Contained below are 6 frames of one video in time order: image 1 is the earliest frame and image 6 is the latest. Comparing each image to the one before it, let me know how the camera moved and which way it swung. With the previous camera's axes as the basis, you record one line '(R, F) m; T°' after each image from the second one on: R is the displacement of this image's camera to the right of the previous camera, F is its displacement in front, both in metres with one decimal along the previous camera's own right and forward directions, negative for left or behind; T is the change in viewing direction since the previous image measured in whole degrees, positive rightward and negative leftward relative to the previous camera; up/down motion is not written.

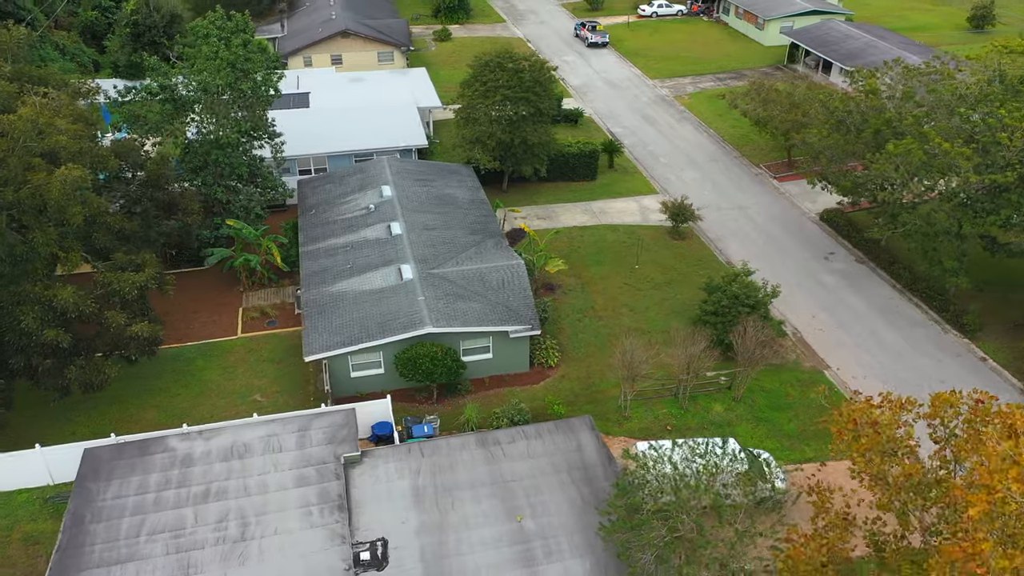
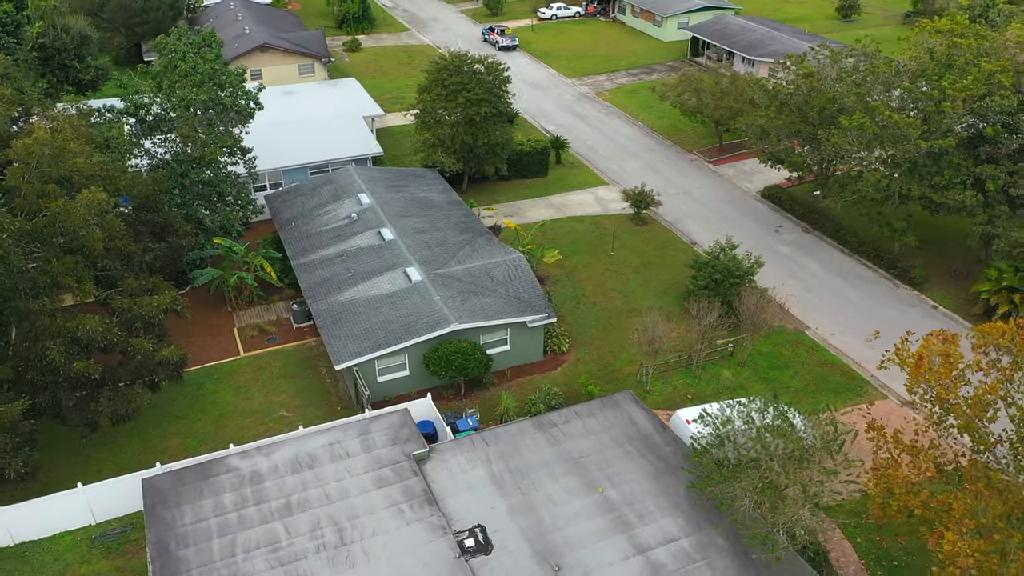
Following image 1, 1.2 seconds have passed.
(-3.8, -0.4) m; +9°
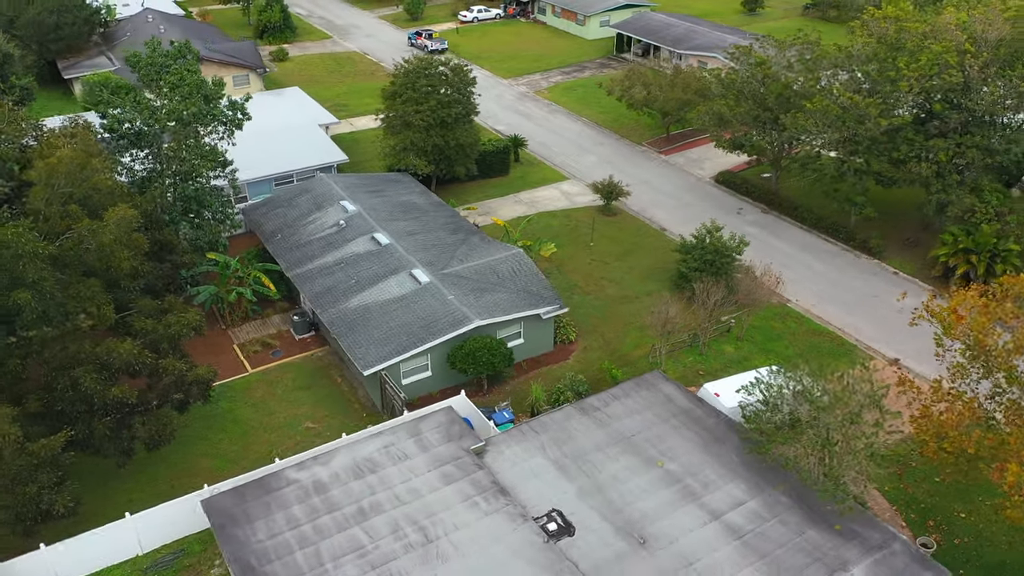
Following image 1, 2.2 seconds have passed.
(-3.2, -0.2) m; +7°
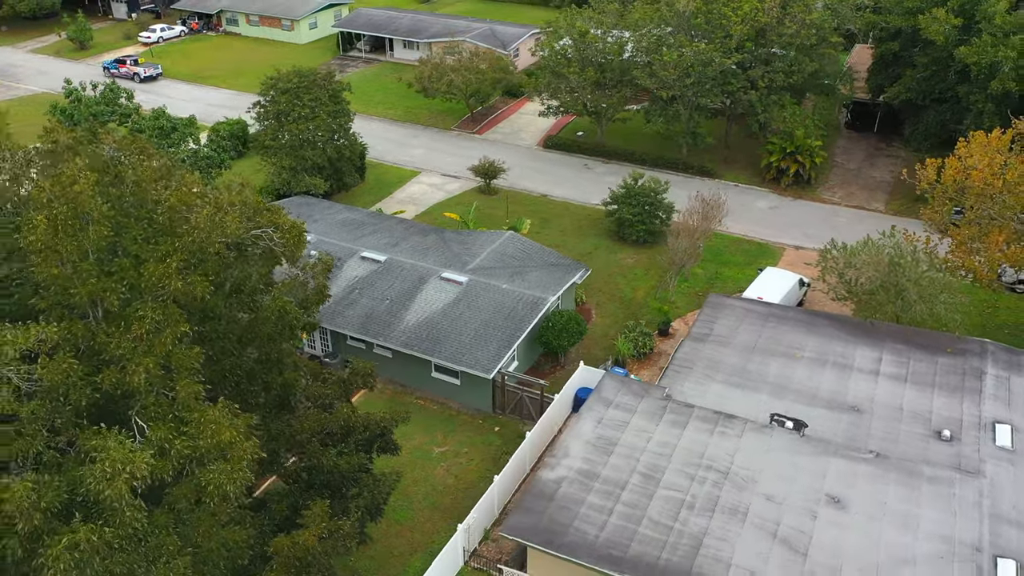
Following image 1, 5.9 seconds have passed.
(-11.8, +2.2) m; +27°
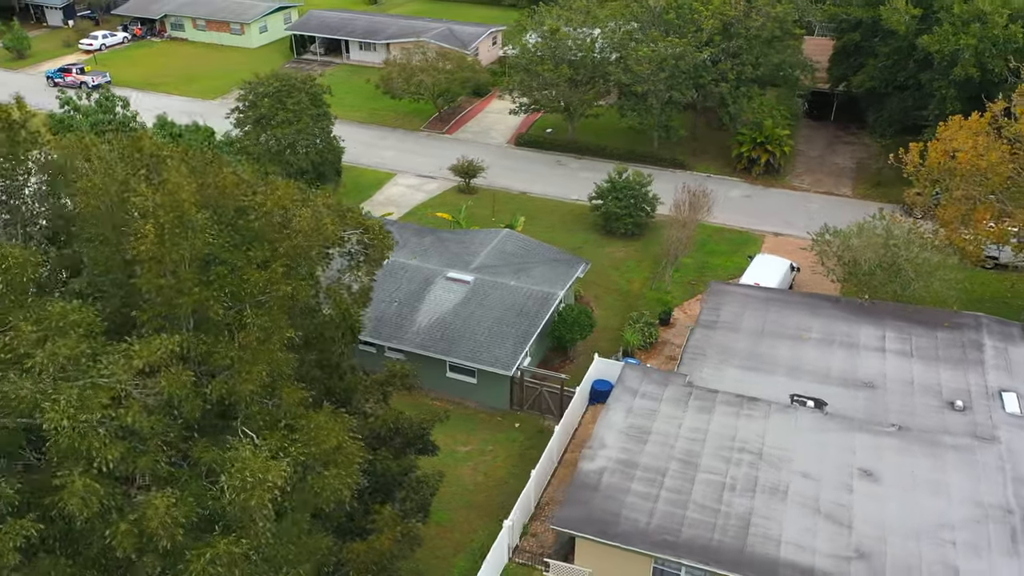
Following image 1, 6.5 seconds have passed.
(-2.0, 0.0) m; +4°
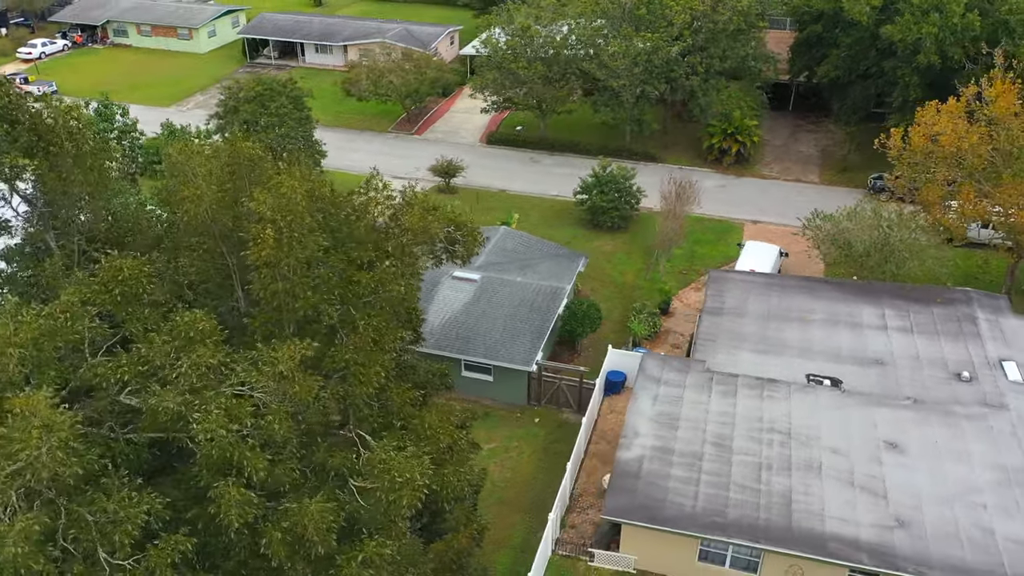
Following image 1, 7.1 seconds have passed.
(-2.0, 0.0) m; +4°
